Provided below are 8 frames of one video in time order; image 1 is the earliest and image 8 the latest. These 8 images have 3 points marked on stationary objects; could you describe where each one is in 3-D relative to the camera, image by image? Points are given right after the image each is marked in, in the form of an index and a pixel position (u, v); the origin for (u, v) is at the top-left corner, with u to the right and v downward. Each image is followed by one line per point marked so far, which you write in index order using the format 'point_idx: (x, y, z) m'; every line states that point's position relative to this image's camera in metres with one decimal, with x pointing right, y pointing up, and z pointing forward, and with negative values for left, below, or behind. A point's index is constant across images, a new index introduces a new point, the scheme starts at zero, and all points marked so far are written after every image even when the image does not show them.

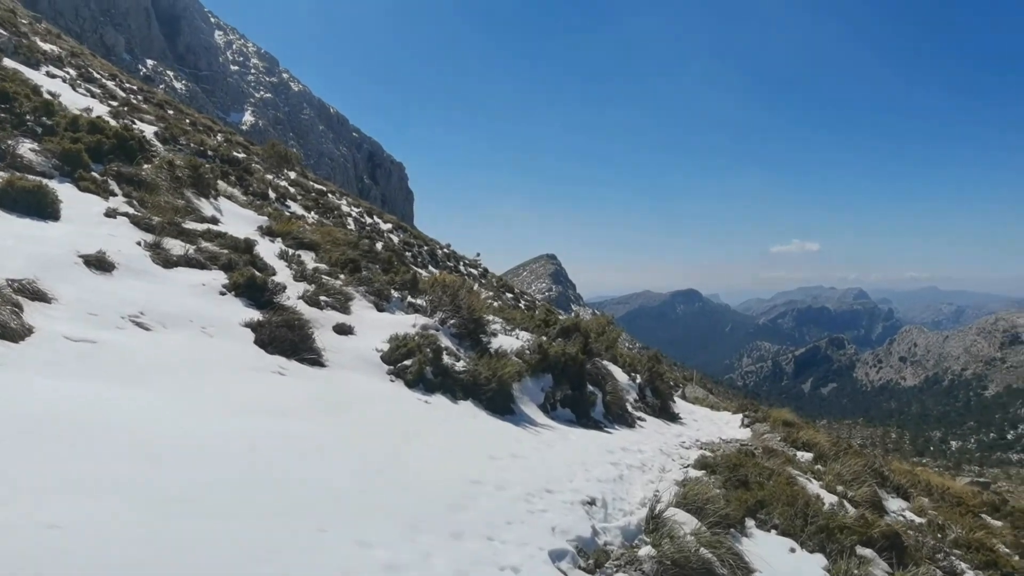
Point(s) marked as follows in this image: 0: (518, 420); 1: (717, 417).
0: (+0.1, -2.0, +7.9) m
1: (+6.0, -3.8, +15.2) m
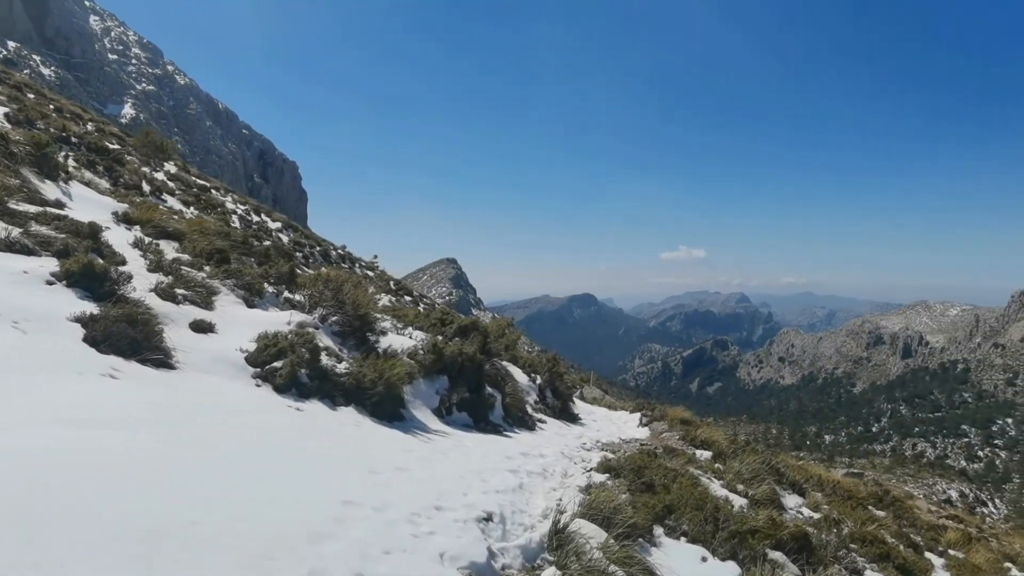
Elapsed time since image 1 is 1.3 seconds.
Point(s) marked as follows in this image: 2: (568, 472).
0: (-1.4, -1.9, +7.0) m
1: (+3.0, -3.8, +15.2) m
2: (+0.8, -2.6, +7.1) m
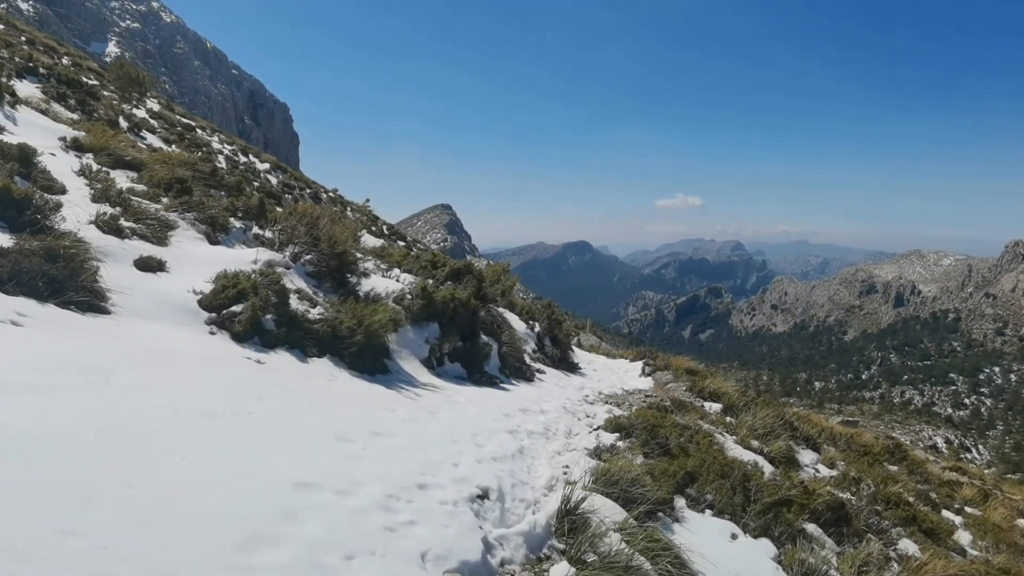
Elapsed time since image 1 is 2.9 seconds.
0: (-1.5, -1.1, +6.2) m
1: (+2.9, -2.2, +14.6) m
2: (+0.8, -1.8, +6.4) m
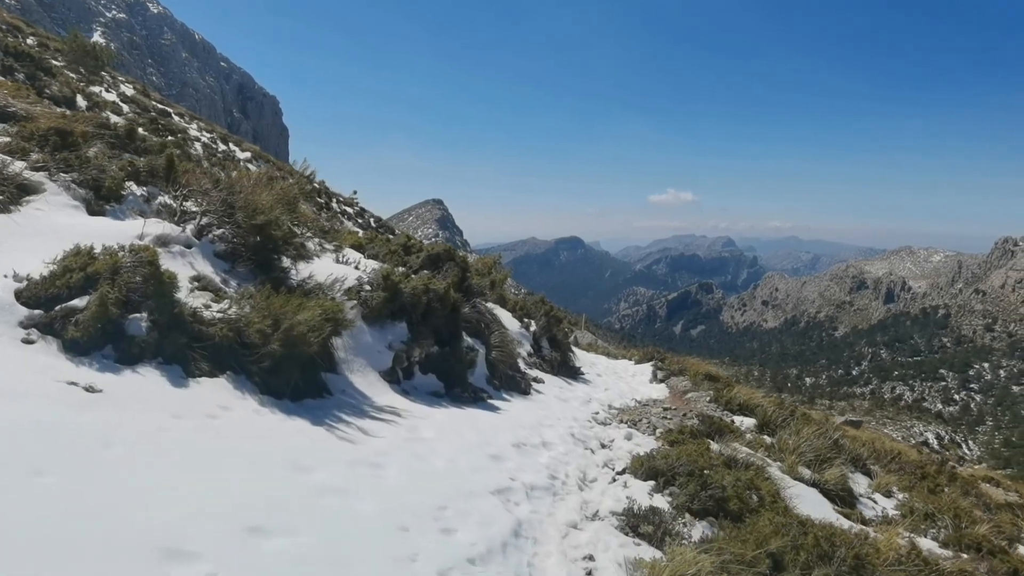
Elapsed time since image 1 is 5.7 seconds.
0: (-1.5, -1.0, +4.3) m
1: (+2.7, -2.0, +12.8) m
2: (+0.7, -1.7, +4.5) m
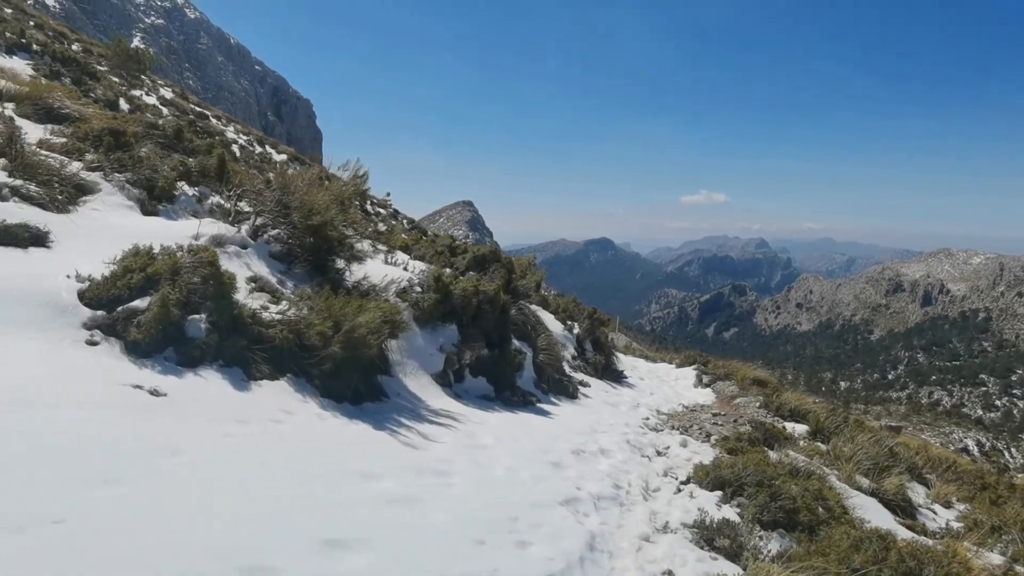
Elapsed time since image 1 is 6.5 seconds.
0: (-1.0, -1.0, +4.2) m
1: (+3.7, -2.0, +12.4) m
2: (+1.2, -1.7, +4.3) m
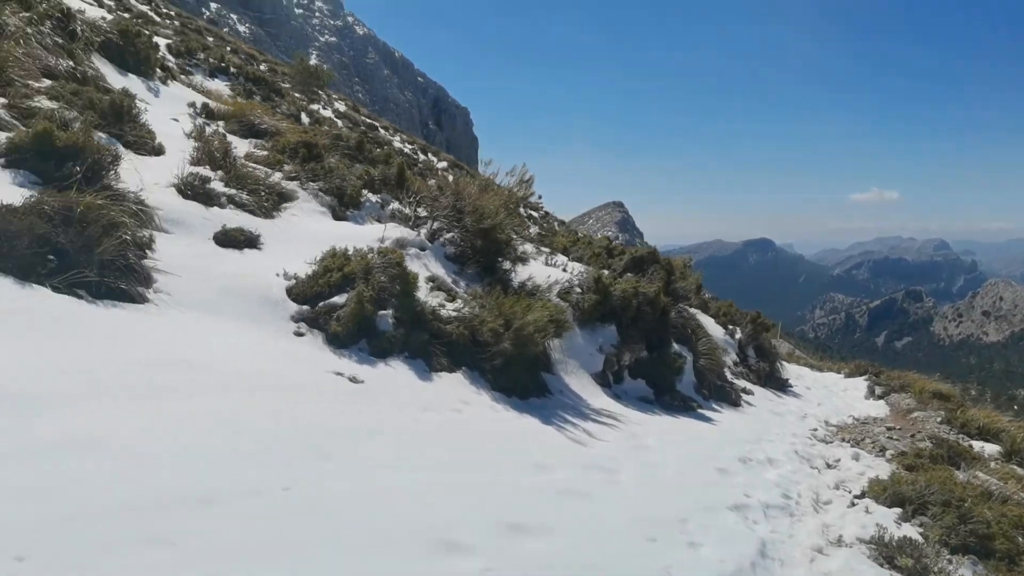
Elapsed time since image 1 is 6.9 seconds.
0: (+0.3, -1.0, +4.3) m
1: (+7.1, -2.1, +11.0) m
2: (+2.5, -1.7, +3.8) m
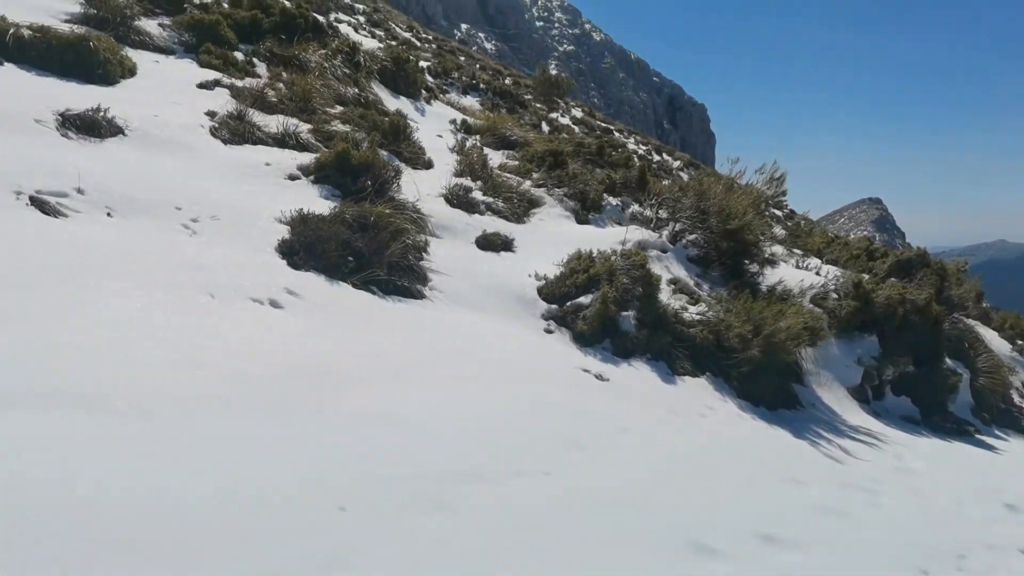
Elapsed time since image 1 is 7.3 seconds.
0: (+2.2, -1.0, +4.6) m
1: (+11.0, -2.1, +8.3) m
2: (+4.1, -1.7, +3.4) m
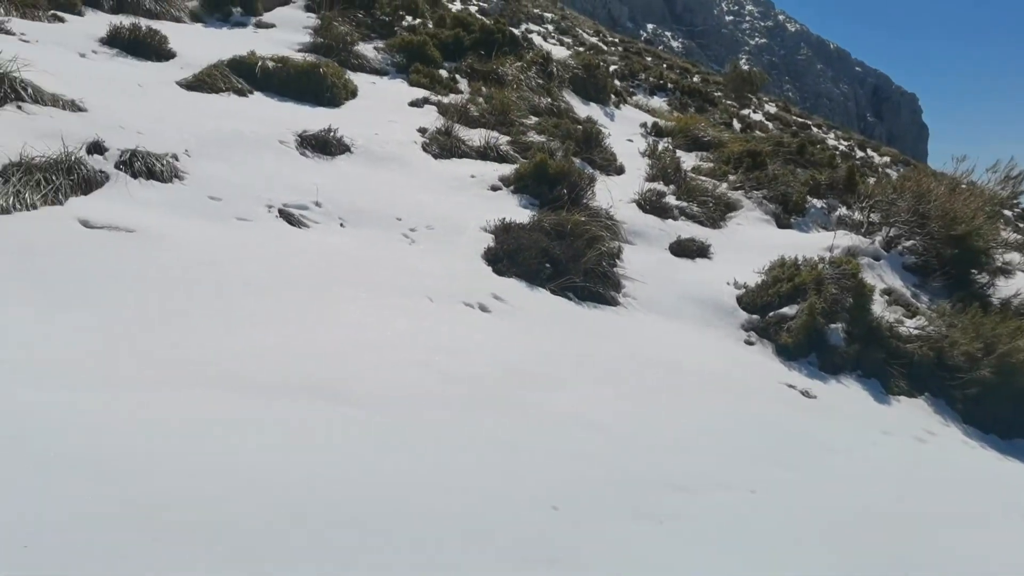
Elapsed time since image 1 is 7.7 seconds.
0: (+4.1, -1.3, +5.1) m
1: (+13.6, -2.2, +5.4) m
2: (+5.3, -1.9, +3.3) m
